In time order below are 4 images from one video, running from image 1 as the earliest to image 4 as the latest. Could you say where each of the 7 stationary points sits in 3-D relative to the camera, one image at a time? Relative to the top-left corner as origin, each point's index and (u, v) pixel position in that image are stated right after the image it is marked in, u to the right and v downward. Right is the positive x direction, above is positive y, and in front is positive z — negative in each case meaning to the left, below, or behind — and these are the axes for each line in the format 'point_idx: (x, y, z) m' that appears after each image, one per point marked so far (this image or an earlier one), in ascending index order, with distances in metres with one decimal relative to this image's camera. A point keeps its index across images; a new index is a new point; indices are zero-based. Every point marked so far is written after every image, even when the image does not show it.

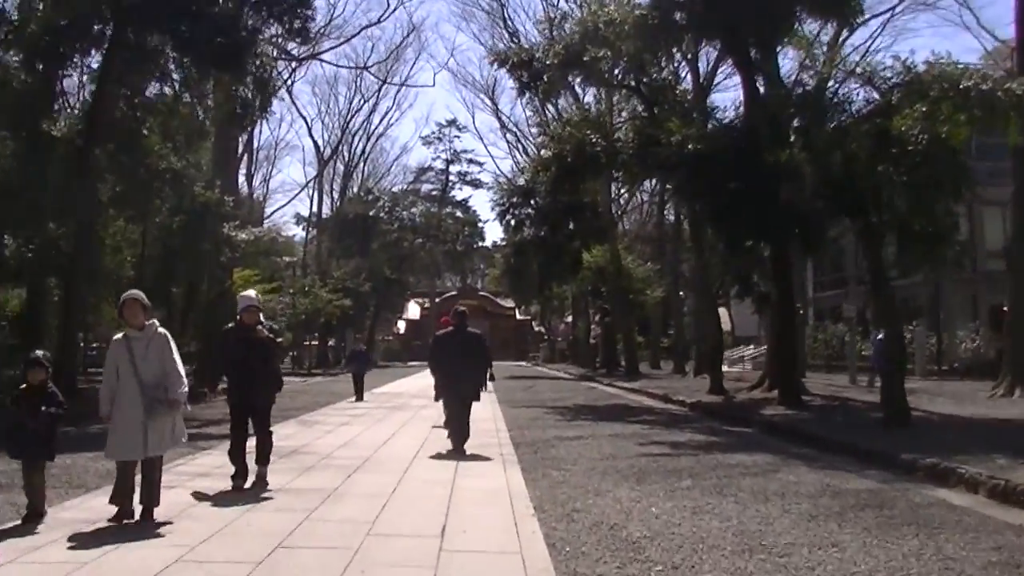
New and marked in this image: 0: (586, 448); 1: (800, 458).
0: (+0.9, -2.0, +16.1) m
1: (+3.5, -2.0, +15.3) m
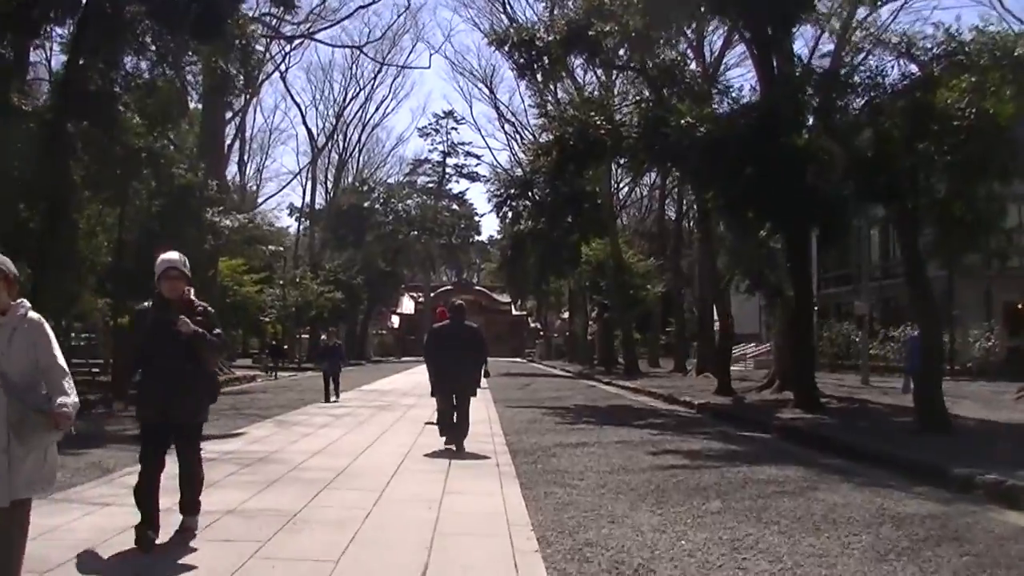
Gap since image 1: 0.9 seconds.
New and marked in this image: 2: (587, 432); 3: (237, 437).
0: (+0.9, -1.9, +14.3) m
1: (+3.4, -1.9, +13.5) m
2: (+1.1, -2.1, +18.3) m
3: (-3.7, -2.0, +17.0) m
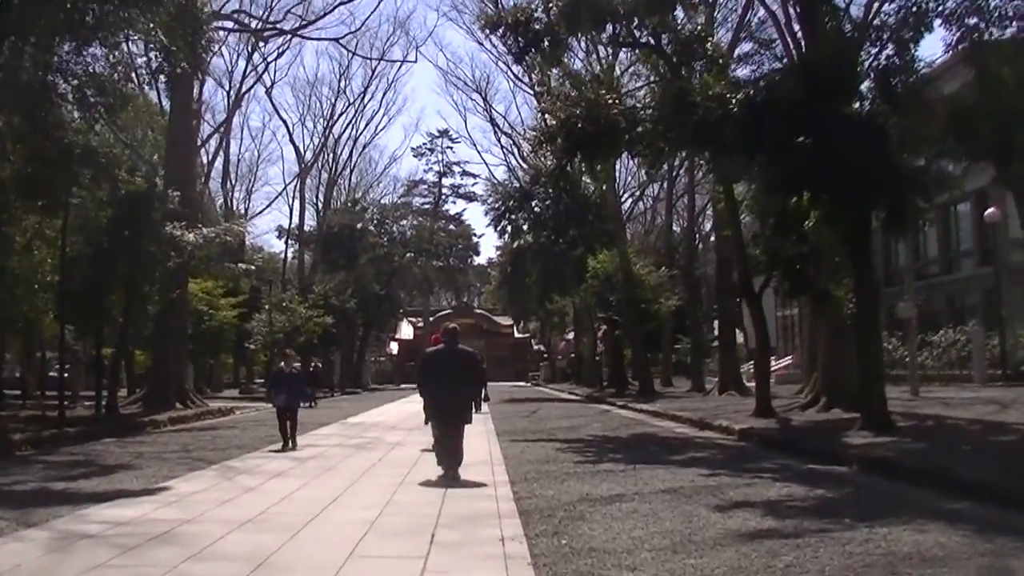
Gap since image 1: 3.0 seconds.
0: (+1.0, -1.8, +10.0) m
1: (+3.5, -1.8, +9.2) m
2: (+1.2, -2.1, +14.0) m
3: (-3.6, -2.1, +12.7) m
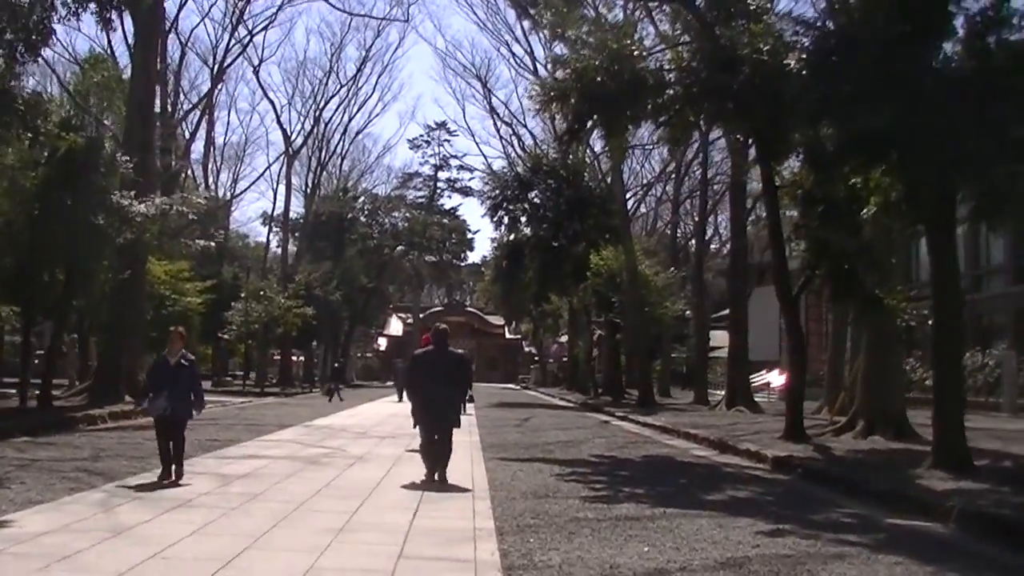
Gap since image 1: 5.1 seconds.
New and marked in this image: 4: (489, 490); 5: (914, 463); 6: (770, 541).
0: (+0.9, -1.6, +6.0) m
1: (+3.5, -1.7, +5.2) m
2: (+1.1, -1.9, +10.0) m
3: (-3.7, -1.7, +8.7) m
4: (-0.2, -2.1, +13.6) m
5: (+5.5, -2.4, +17.3) m
6: (+2.0, -1.9, +9.7) m
